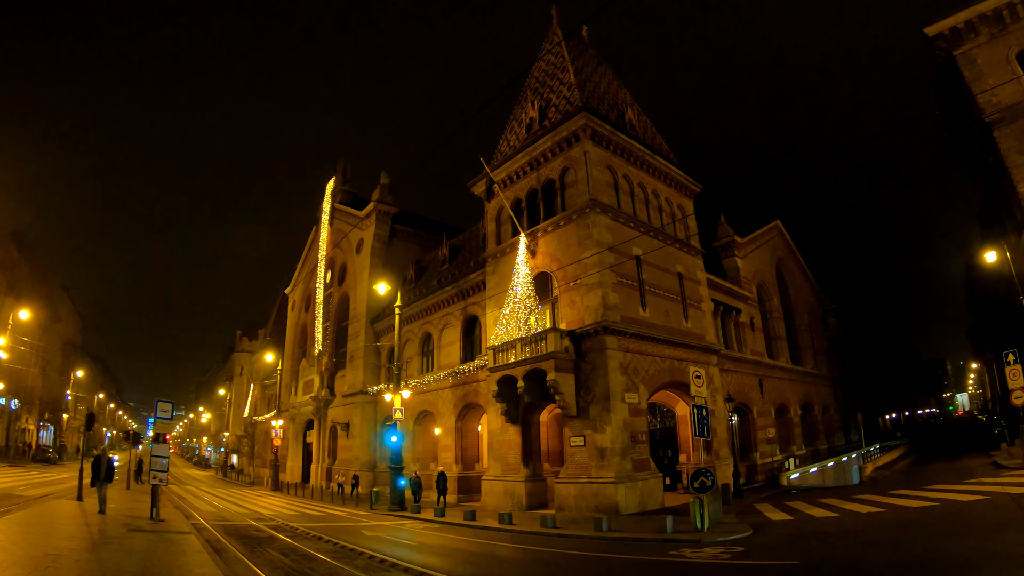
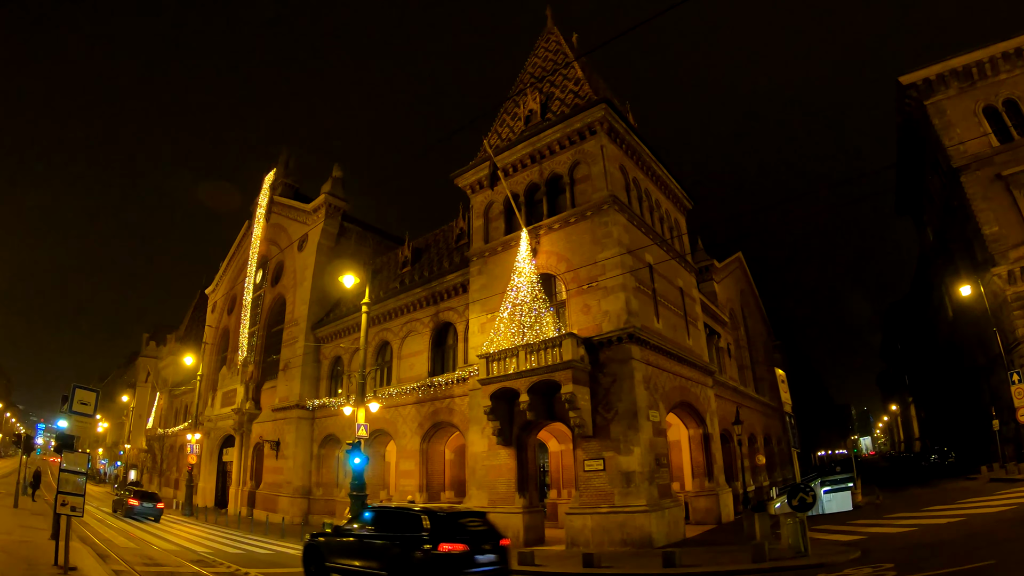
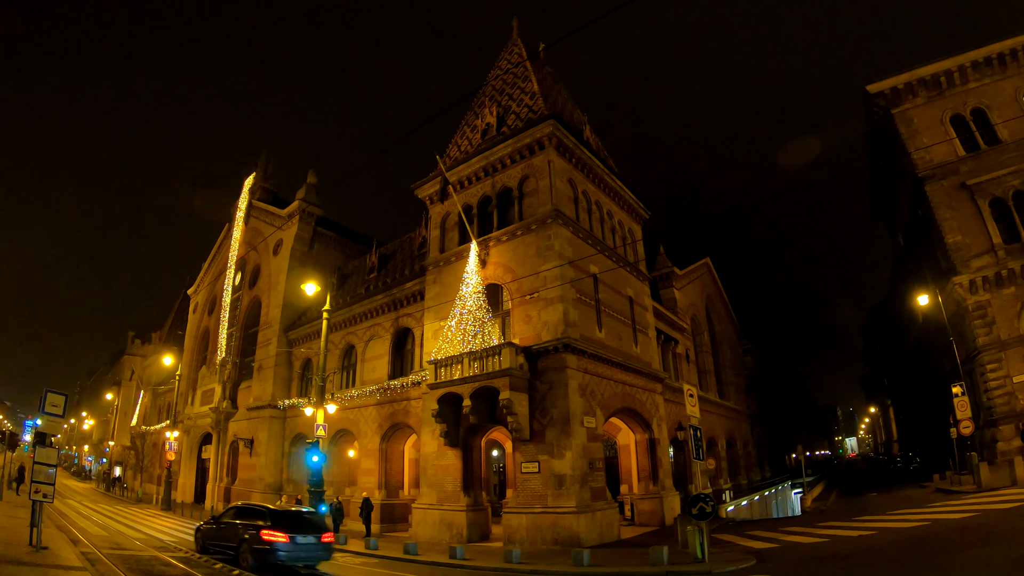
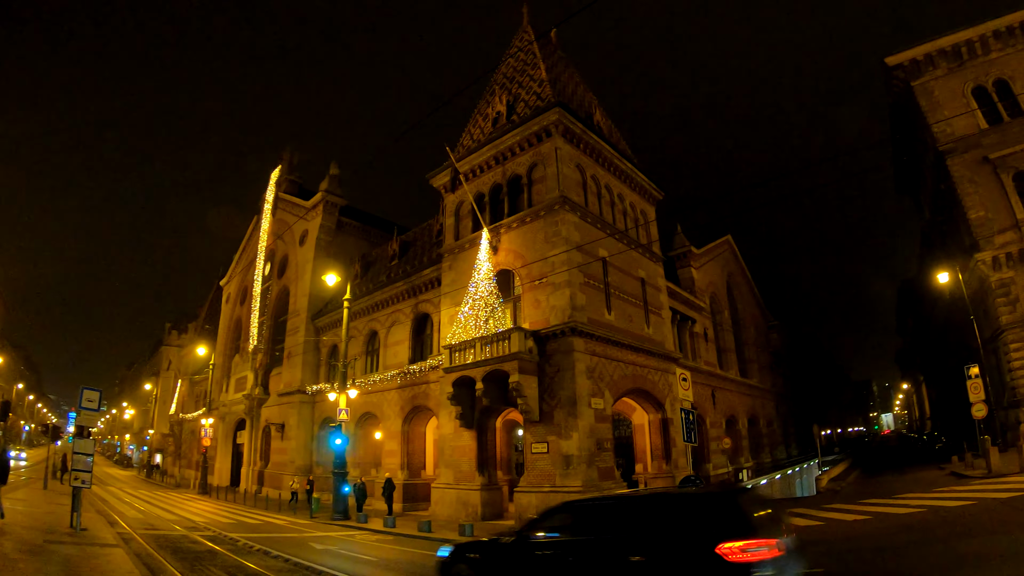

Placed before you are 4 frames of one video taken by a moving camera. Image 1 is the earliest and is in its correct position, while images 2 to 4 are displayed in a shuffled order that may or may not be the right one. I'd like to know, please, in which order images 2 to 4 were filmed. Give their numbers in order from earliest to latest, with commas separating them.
4, 3, 2
